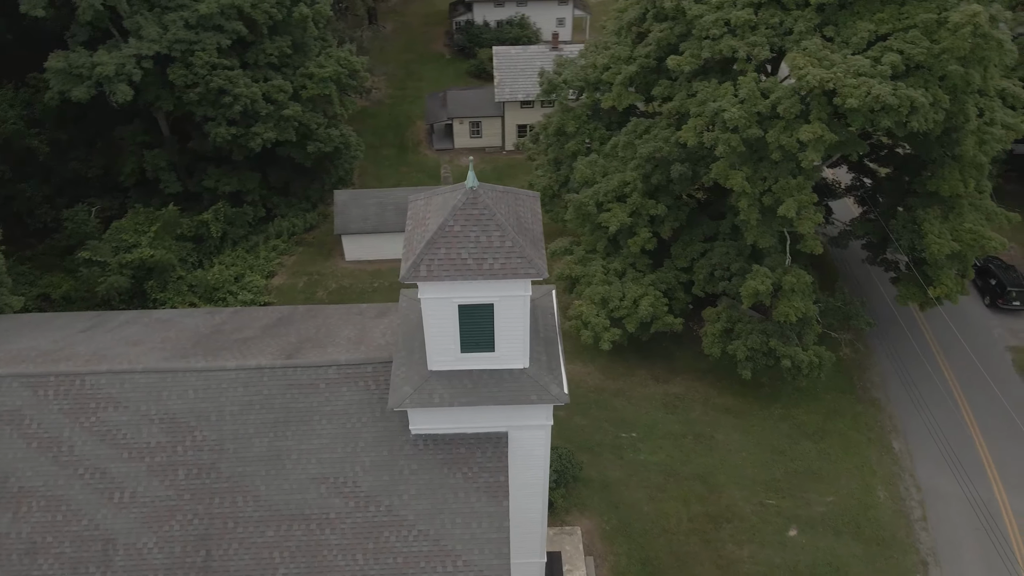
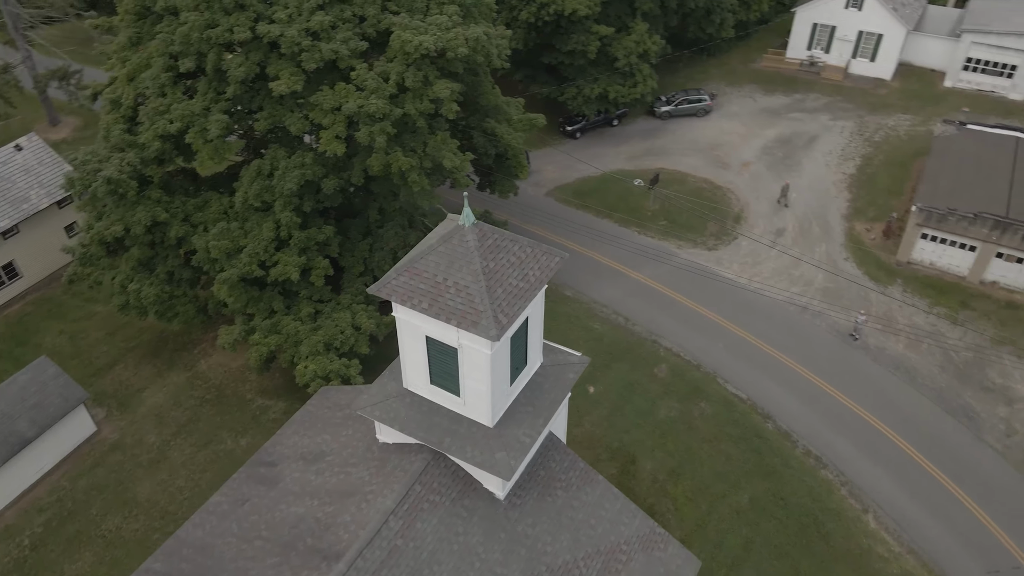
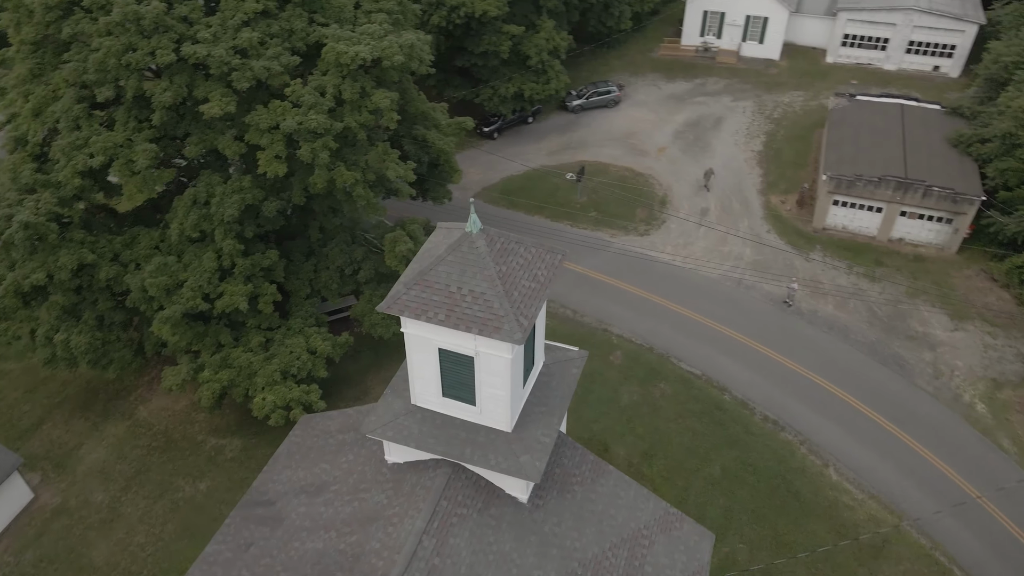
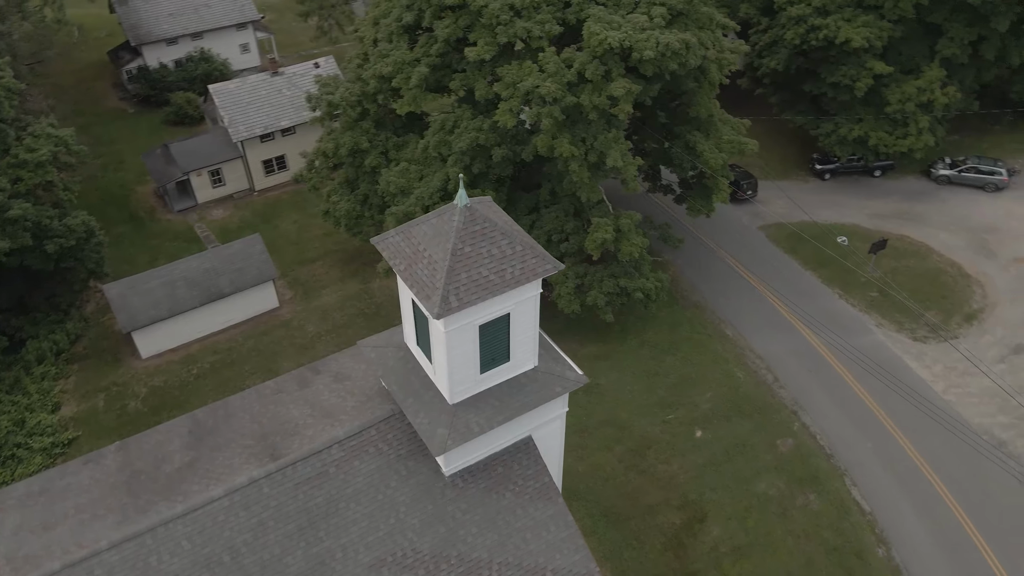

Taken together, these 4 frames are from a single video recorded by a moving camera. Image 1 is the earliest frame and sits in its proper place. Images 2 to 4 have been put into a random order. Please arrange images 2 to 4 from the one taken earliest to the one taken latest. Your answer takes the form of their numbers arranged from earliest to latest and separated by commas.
4, 2, 3
